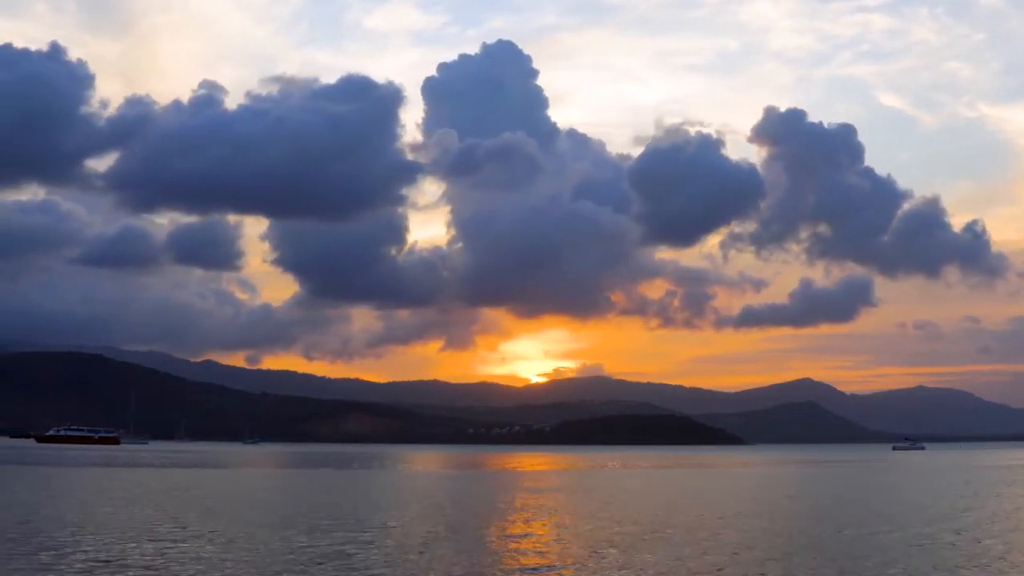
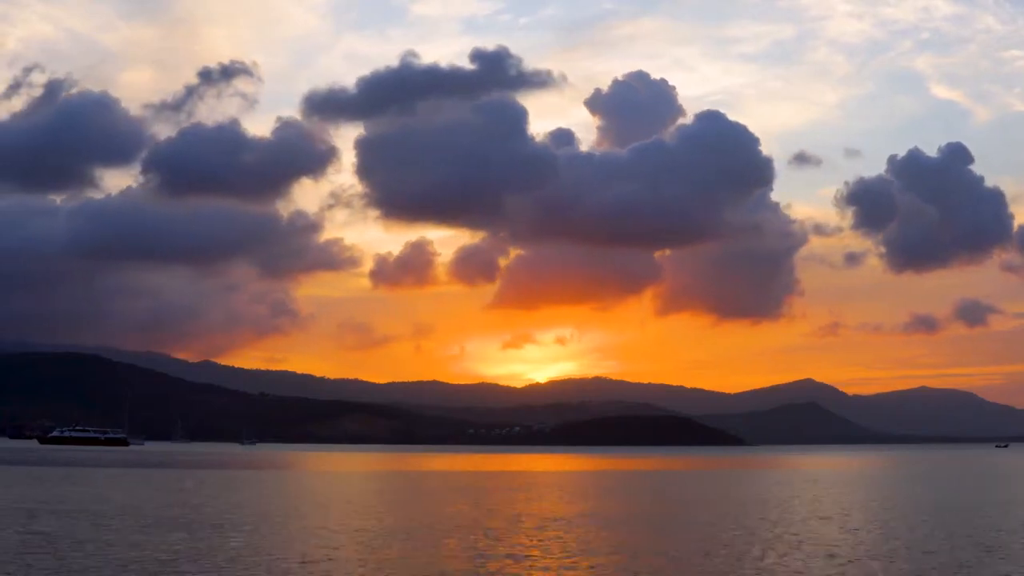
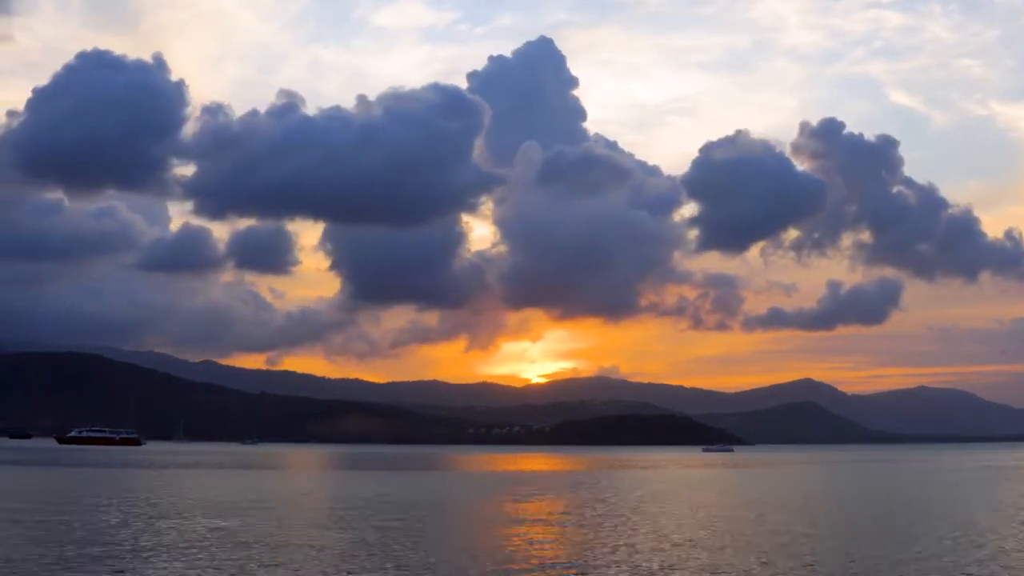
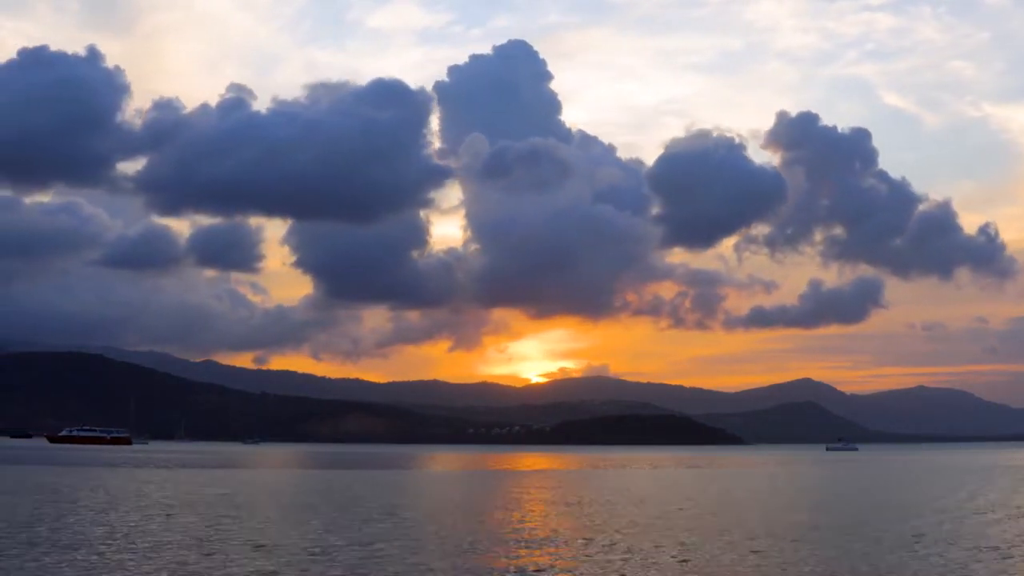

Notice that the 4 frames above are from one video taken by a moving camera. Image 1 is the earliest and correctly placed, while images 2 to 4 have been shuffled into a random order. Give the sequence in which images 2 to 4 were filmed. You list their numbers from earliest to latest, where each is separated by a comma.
4, 3, 2
